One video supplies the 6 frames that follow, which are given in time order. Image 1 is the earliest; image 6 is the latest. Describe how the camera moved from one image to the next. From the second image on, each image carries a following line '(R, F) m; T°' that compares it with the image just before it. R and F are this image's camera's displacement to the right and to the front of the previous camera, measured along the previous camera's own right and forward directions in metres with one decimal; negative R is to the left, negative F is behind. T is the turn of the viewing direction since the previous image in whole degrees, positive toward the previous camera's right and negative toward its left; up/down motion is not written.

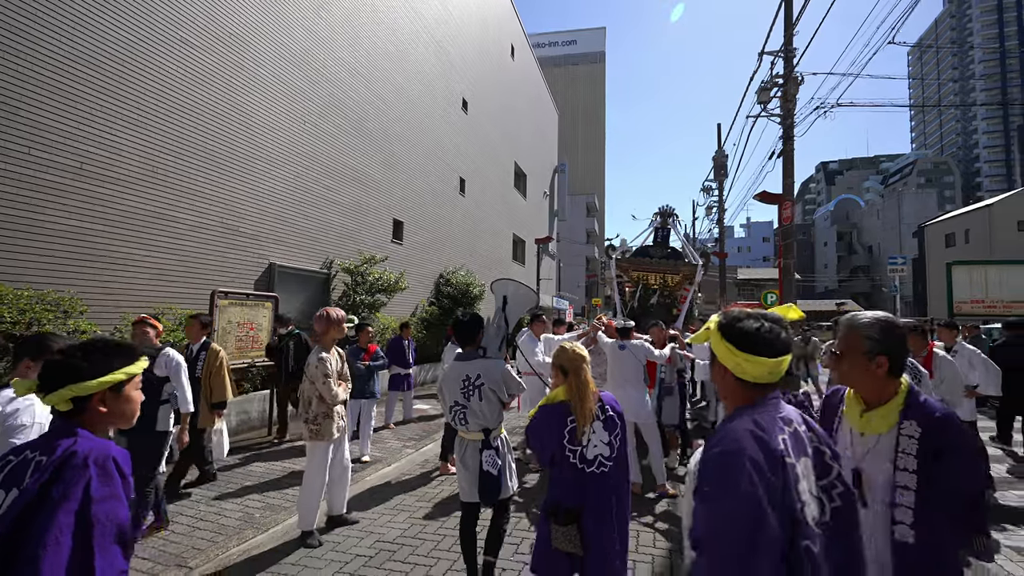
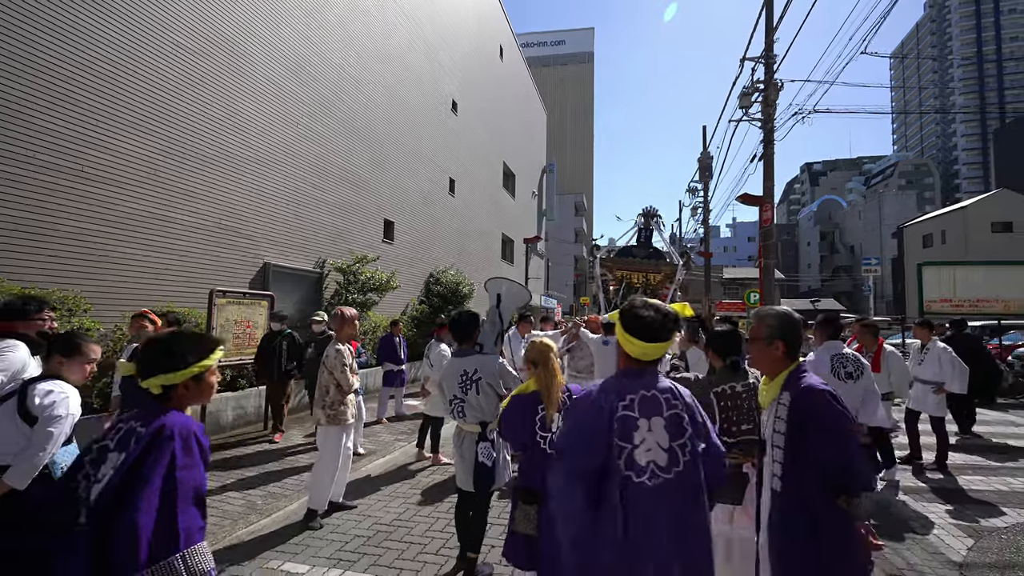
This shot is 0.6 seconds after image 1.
(0.0, -0.3) m; +1°
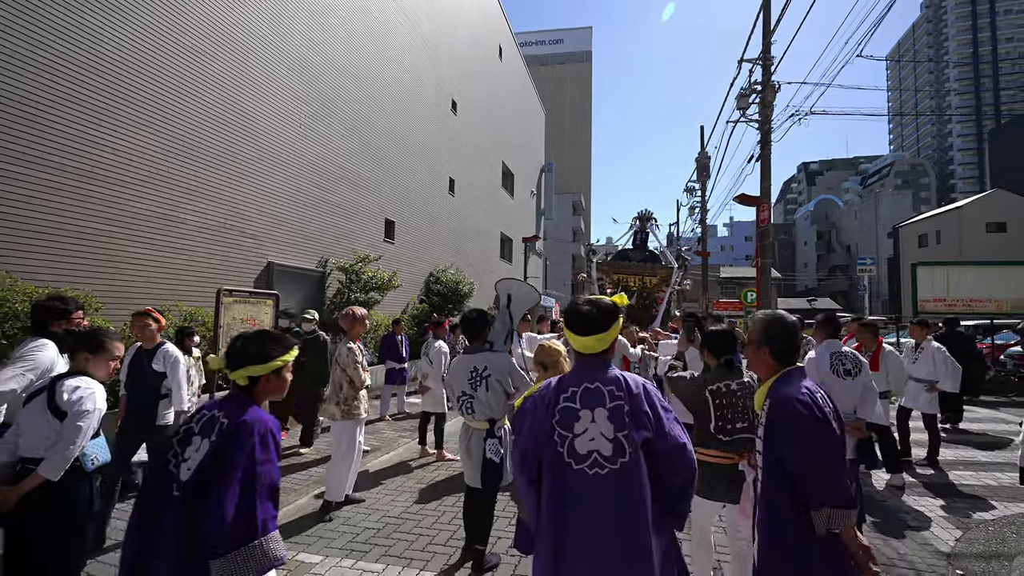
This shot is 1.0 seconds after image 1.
(-0.1, -0.1) m; 0°
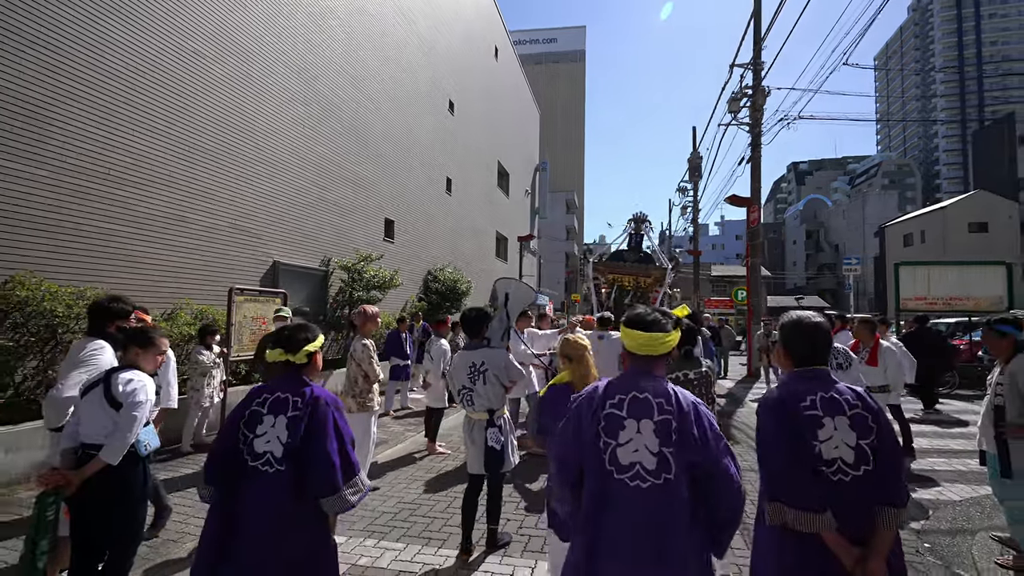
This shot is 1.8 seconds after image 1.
(-0.1, -0.3) m; +1°
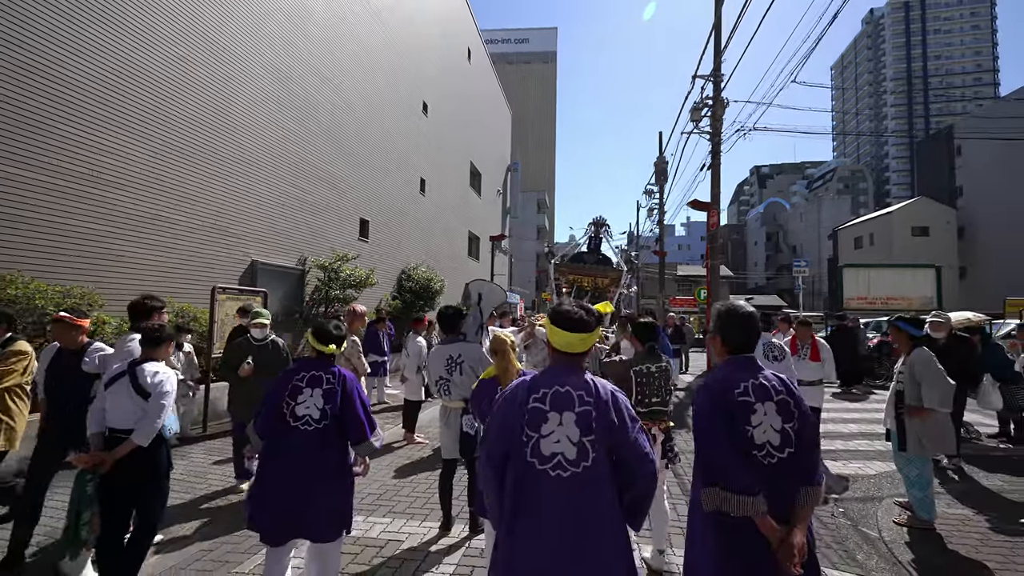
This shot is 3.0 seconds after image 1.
(0.0, -0.4) m; +3°
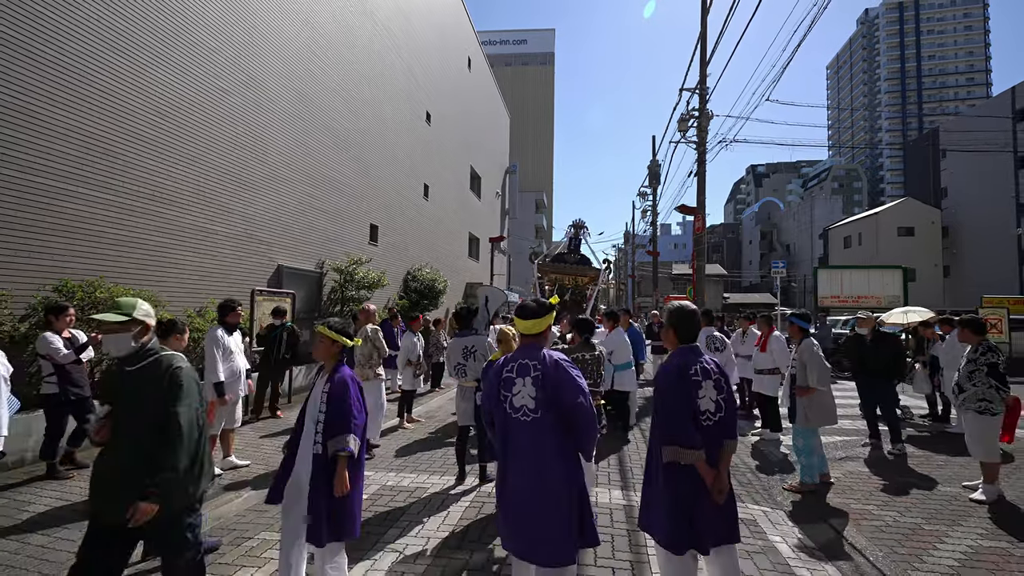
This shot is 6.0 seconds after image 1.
(0.0, -1.0) m; 0°
